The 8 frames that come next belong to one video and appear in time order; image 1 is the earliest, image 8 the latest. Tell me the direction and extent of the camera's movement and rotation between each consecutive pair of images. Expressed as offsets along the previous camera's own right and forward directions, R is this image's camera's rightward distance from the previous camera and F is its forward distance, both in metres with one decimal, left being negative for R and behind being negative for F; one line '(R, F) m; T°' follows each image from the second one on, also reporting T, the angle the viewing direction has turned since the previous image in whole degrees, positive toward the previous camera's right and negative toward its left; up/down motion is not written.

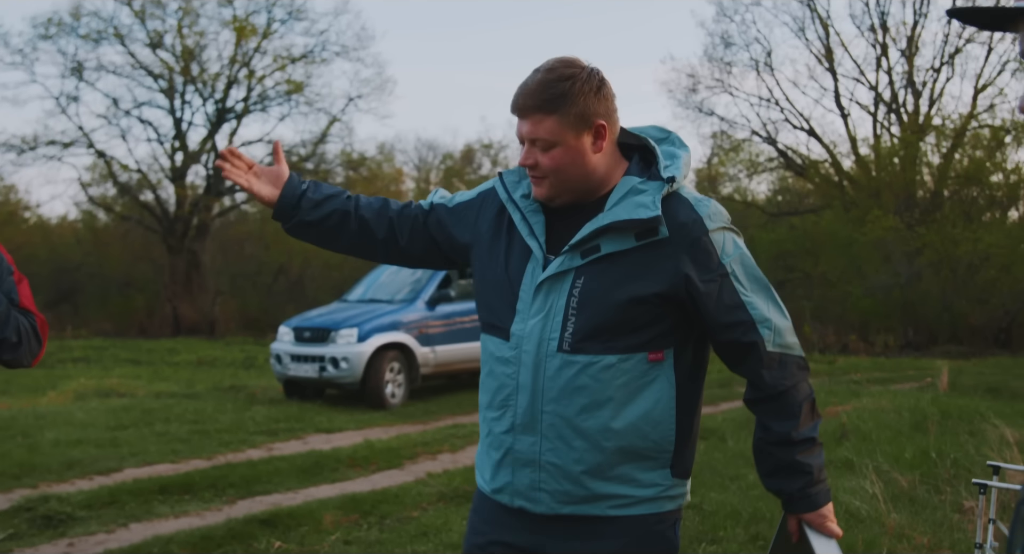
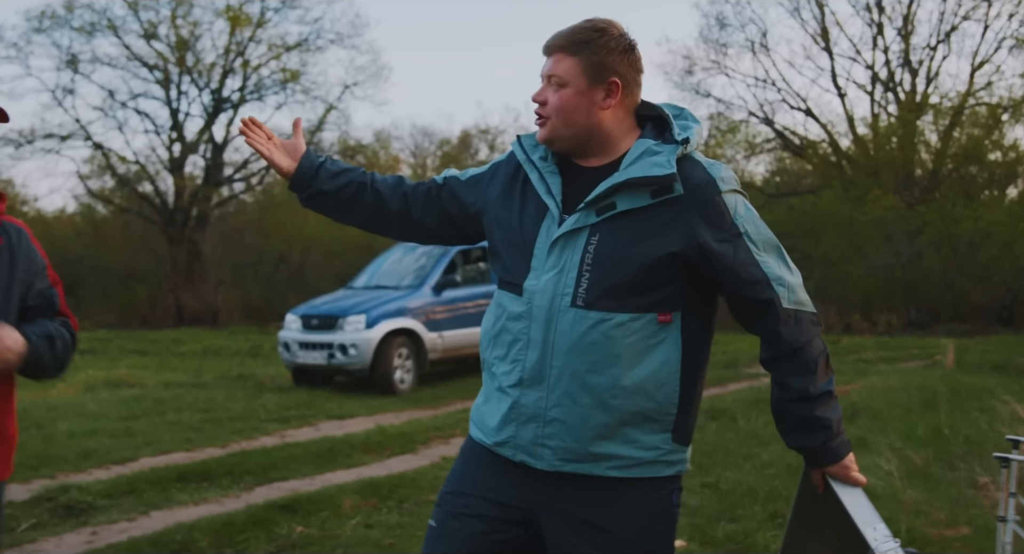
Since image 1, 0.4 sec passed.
(-0.1, 0.0) m; 0°
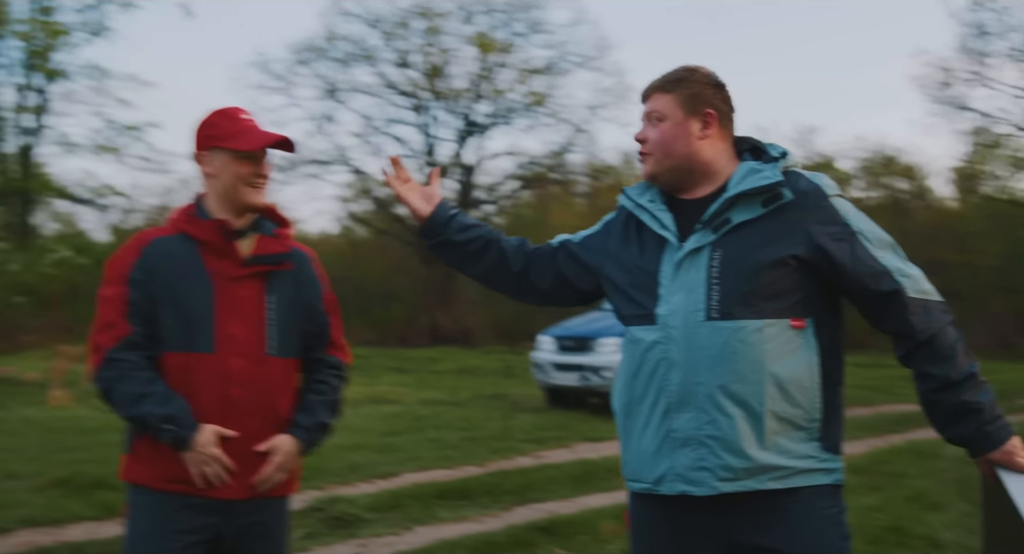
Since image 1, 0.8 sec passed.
(-0.1, +0.1) m; -13°
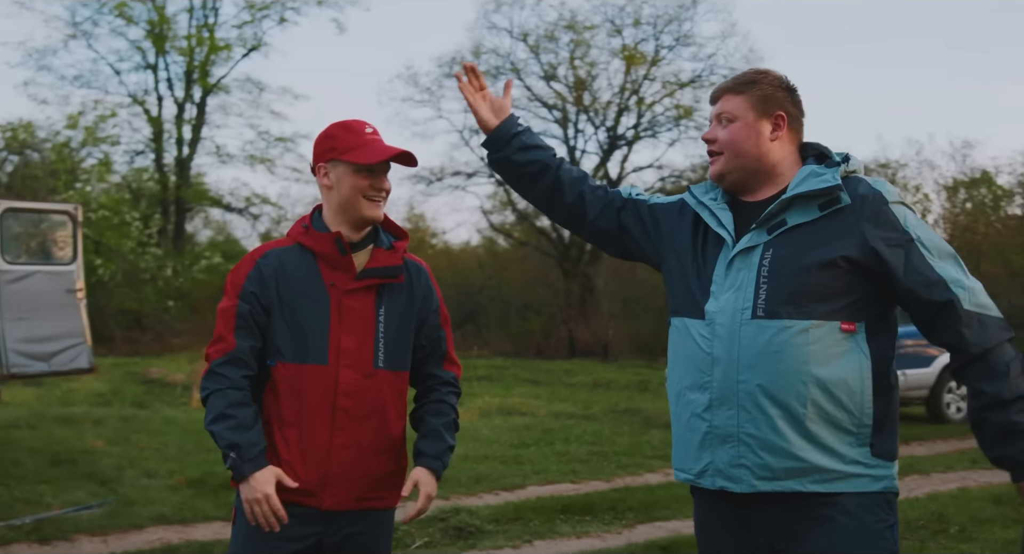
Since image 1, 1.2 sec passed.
(0.0, +0.1) m; -8°
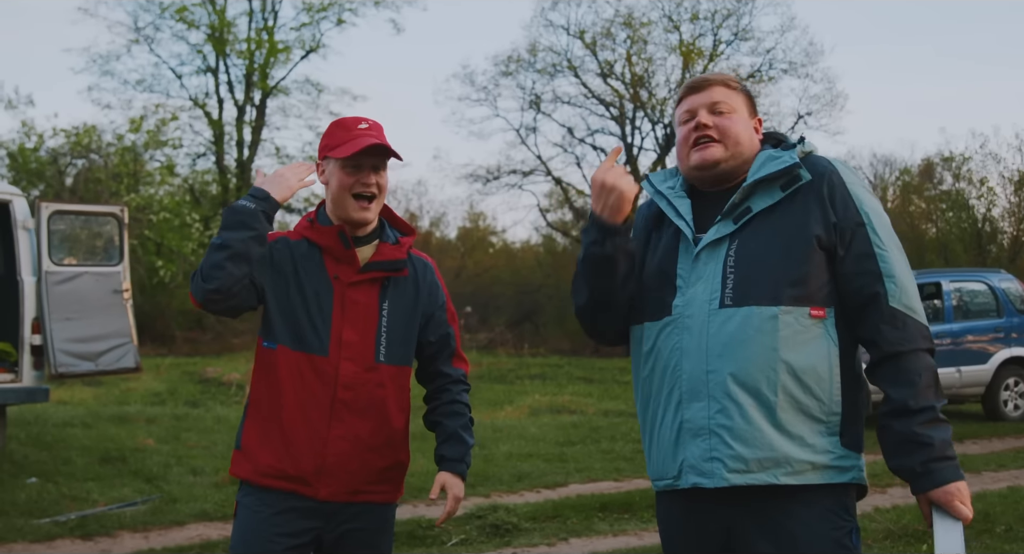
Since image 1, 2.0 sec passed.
(+0.1, 0.0) m; -4°
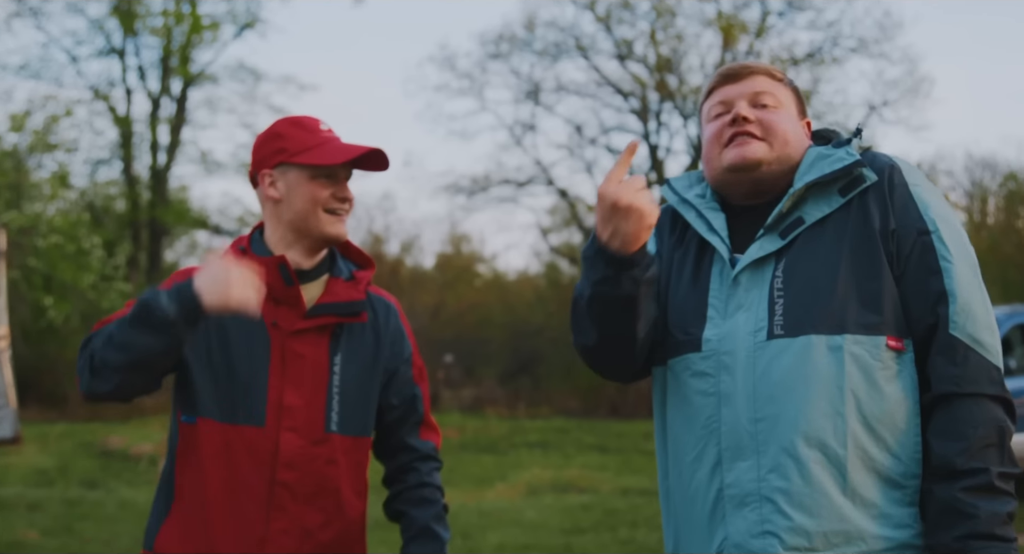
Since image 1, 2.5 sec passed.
(0.0, +1.5) m; +1°
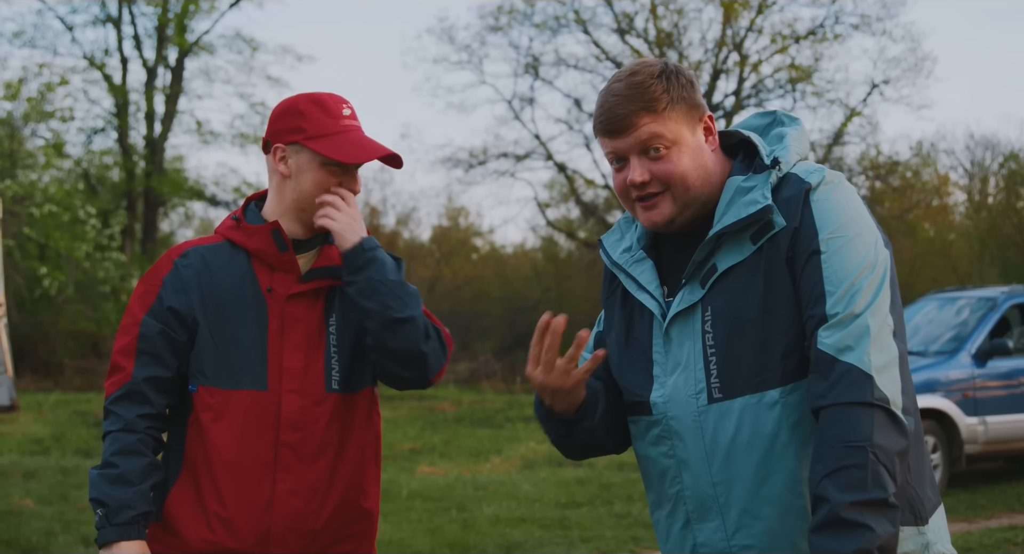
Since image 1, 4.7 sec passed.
(0.0, 0.0) m; 0°
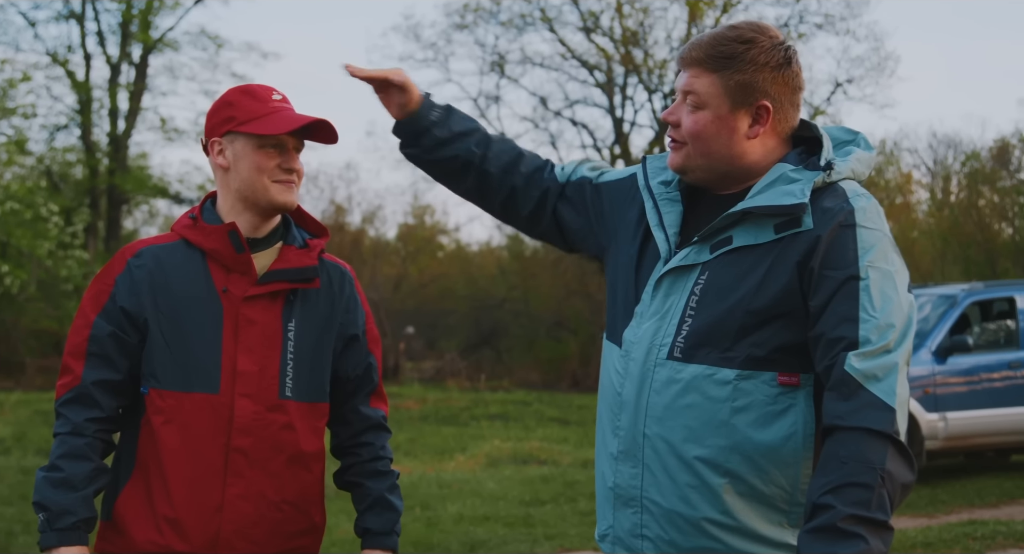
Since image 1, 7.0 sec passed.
(+0.1, 0.0) m; +1°
